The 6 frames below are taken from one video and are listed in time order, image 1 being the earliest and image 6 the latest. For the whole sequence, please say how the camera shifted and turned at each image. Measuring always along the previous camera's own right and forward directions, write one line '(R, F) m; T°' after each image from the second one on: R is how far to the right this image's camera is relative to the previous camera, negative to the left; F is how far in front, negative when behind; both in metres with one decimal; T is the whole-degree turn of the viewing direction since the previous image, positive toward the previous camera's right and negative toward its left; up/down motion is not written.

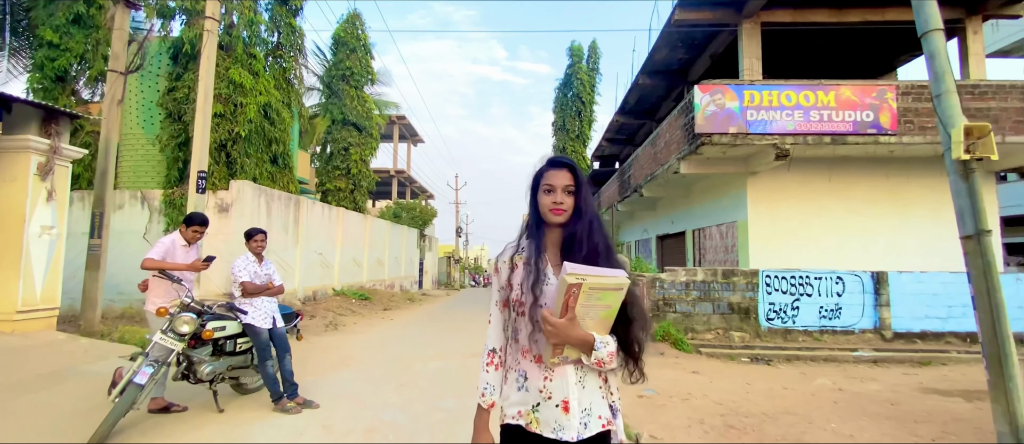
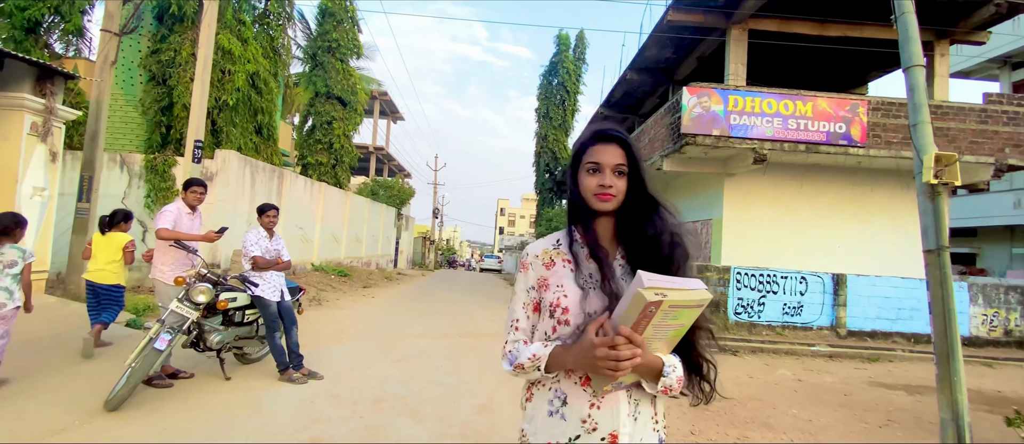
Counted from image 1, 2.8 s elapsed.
(-0.3, -0.2) m; +3°
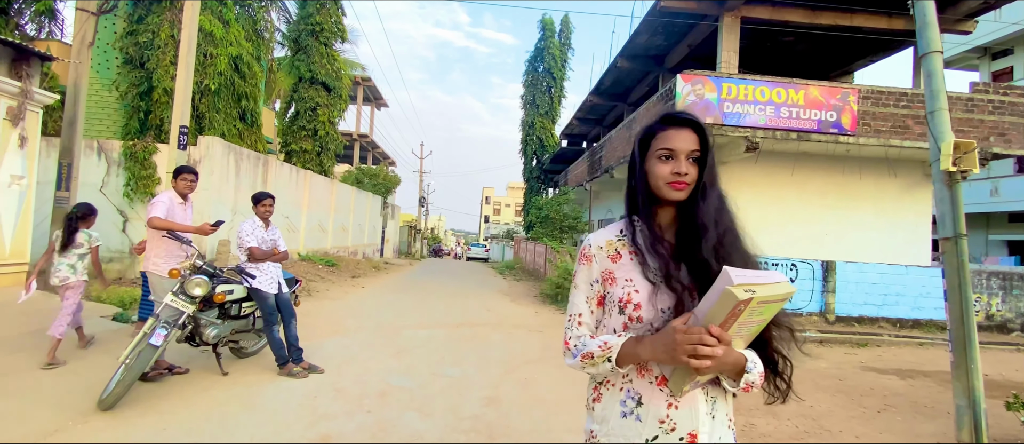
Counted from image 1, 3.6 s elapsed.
(-0.2, +0.1) m; +2°
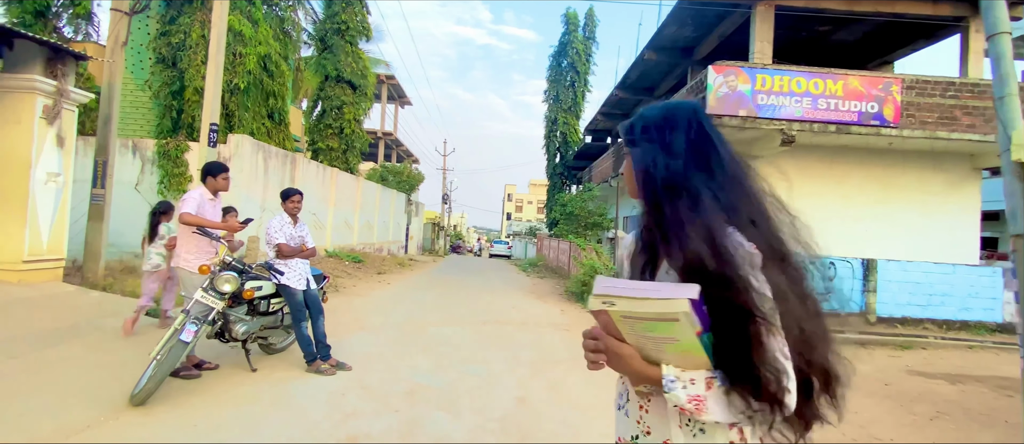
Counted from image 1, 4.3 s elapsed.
(-0.1, +0.1) m; -3°
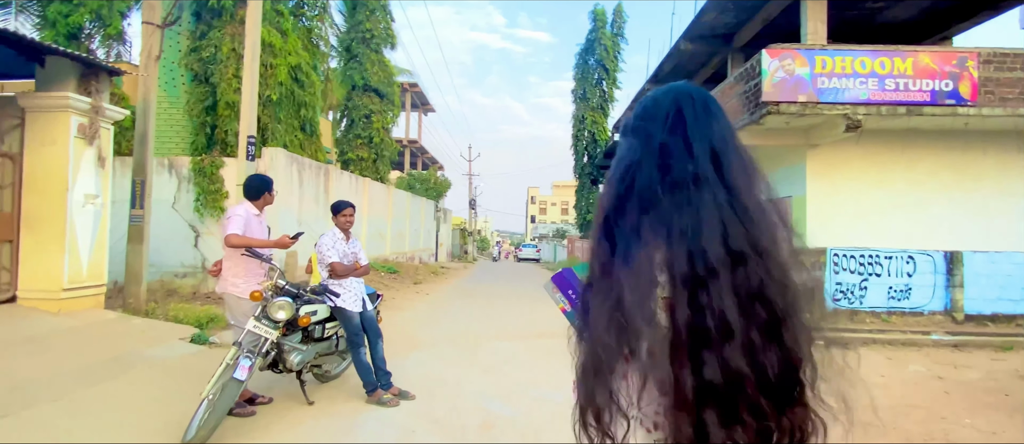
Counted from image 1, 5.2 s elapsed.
(-0.4, +0.5) m; -3°
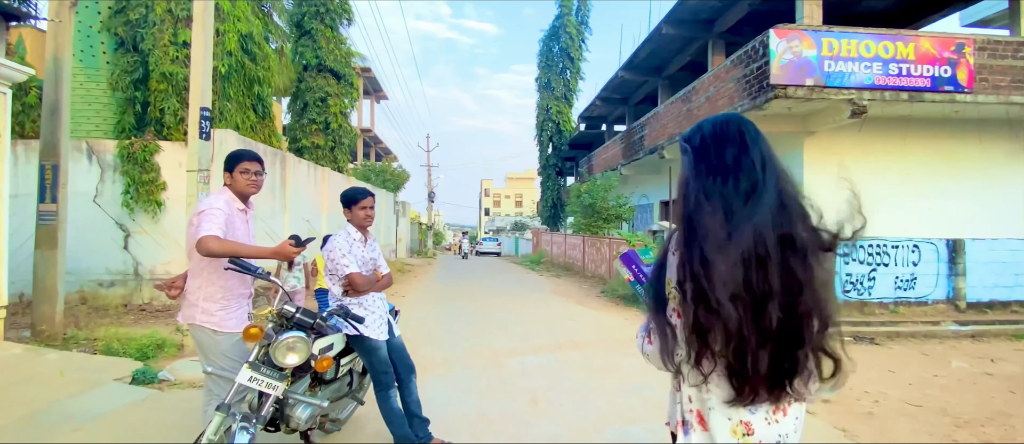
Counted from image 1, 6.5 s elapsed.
(-0.8, +1.0) m; +6°
